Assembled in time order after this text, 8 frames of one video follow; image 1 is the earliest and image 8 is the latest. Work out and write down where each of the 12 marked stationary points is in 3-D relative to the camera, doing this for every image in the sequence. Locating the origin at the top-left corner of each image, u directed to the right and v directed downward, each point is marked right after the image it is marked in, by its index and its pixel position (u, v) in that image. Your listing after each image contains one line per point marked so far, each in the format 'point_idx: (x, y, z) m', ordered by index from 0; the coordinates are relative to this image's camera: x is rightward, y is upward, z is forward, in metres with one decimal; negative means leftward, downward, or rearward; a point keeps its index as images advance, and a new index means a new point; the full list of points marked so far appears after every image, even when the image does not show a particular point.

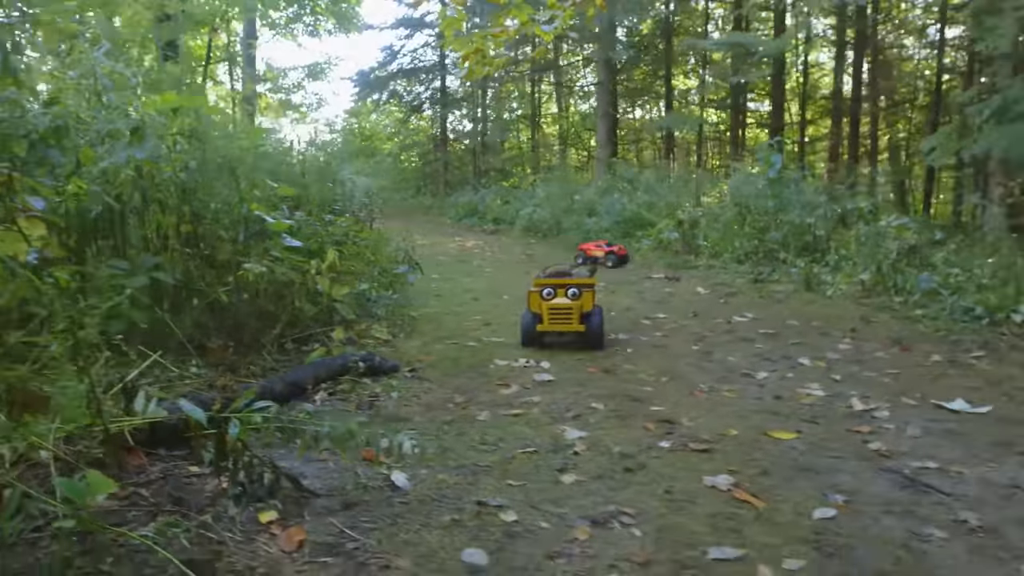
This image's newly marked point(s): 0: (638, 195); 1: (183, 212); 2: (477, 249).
0: (+2.2, +1.6, +13.1) m
1: (-2.0, +0.4, +4.5) m
2: (-0.6, +0.6, +12.5) m
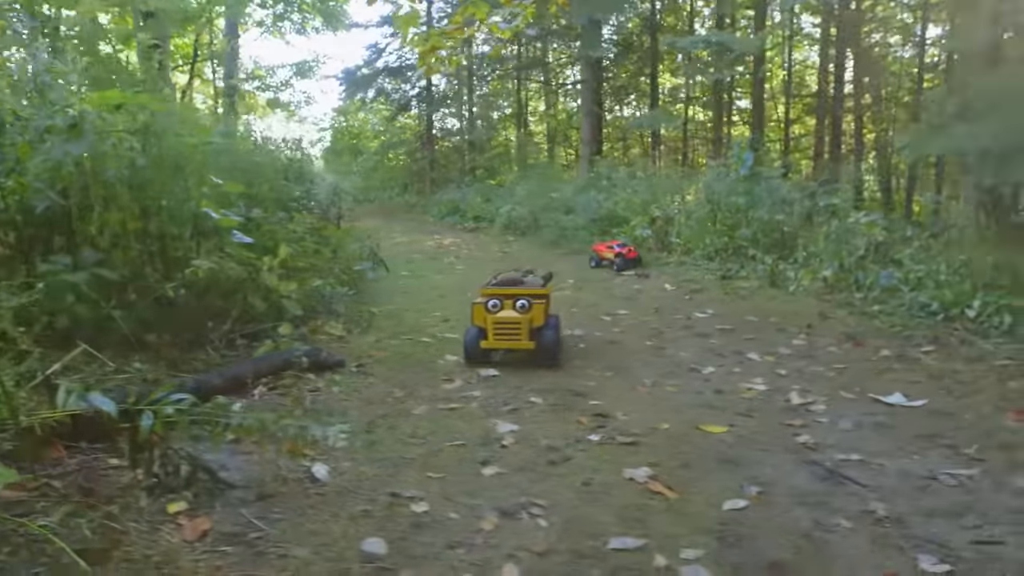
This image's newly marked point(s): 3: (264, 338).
0: (+1.8, +1.7, +13.1) m
1: (-2.3, +0.5, +4.5) m
2: (-1.0, +0.7, +12.6) m
3: (-1.8, -0.4, +5.3) m
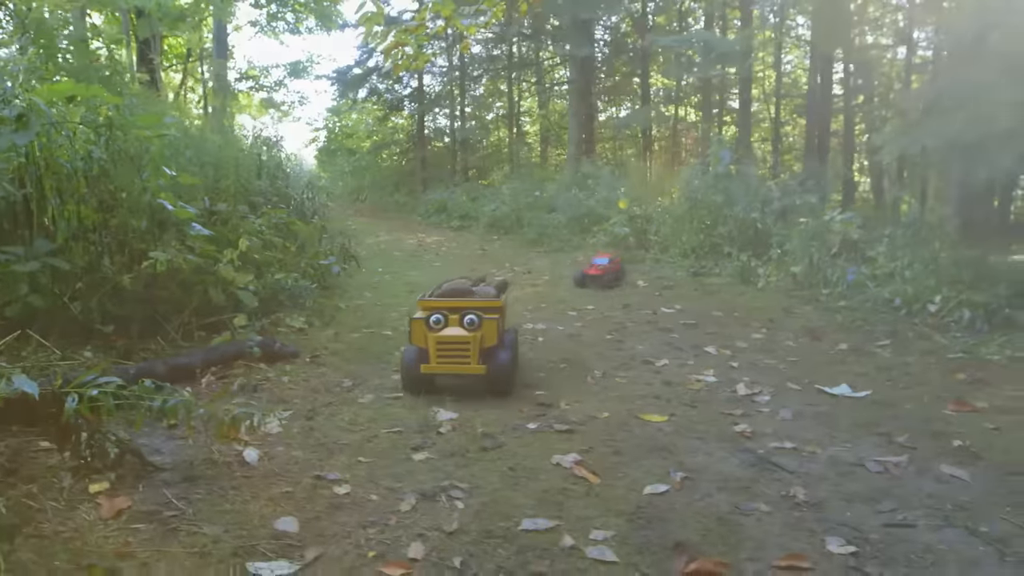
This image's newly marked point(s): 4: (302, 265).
0: (+1.5, +1.7, +13.1) m
1: (-2.6, +0.5, +4.5) m
2: (-1.3, +0.7, +12.6) m
3: (-2.1, -0.3, +5.4) m
4: (-1.9, +0.2, +6.7) m
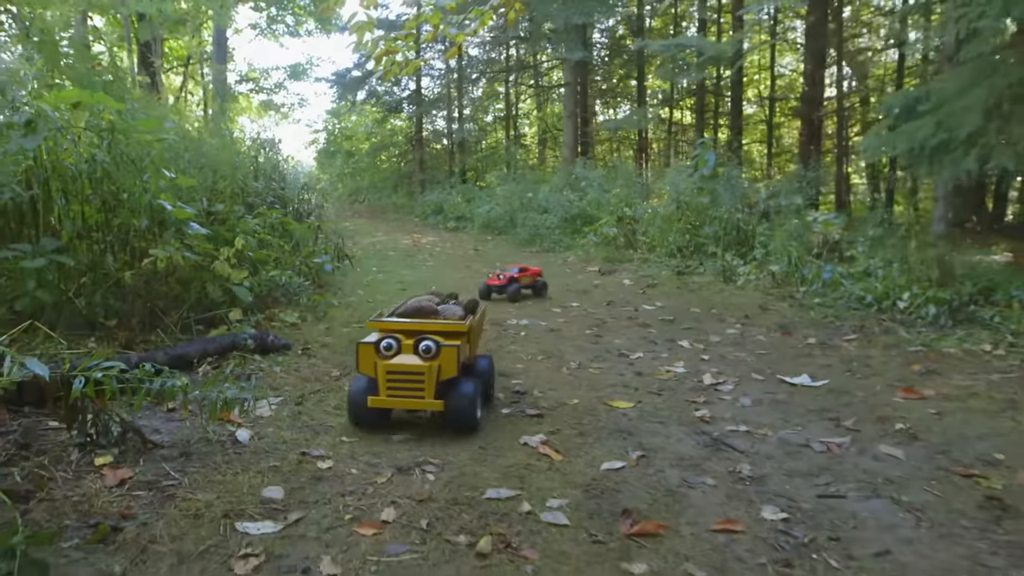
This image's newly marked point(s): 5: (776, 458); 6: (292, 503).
0: (+1.4, +1.7, +13.4) m
1: (-2.7, +0.6, +4.8) m
2: (-1.4, +0.7, +12.9) m
3: (-2.2, -0.3, +5.6) m
4: (-2.0, +0.2, +7.0) m
5: (+1.2, -0.8, +3.4) m
6: (-0.8, -0.8, +2.7) m
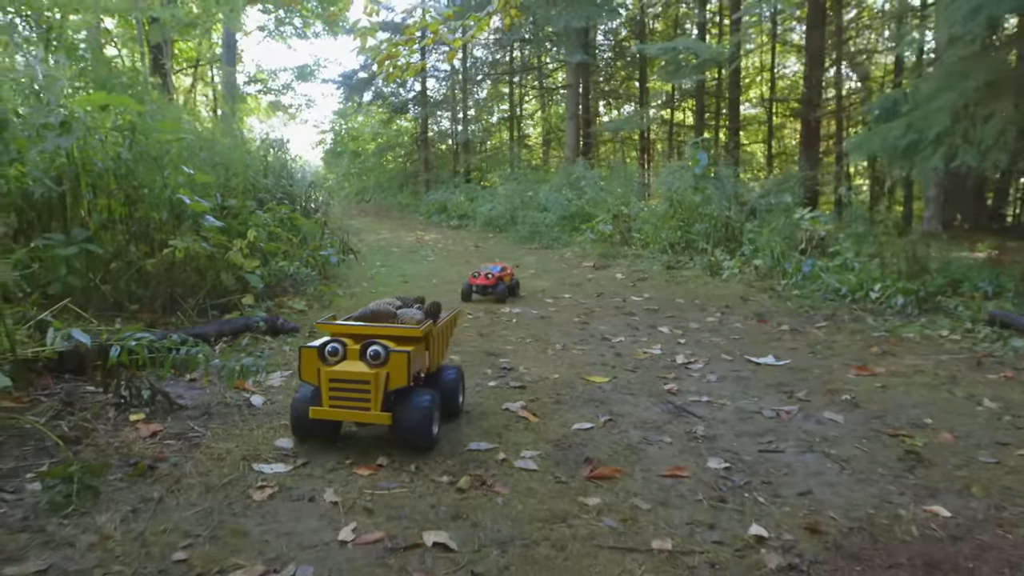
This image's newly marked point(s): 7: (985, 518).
0: (+1.4, +1.8, +13.8) m
1: (-2.8, +0.7, +5.3) m
2: (-1.4, +0.8, +13.3) m
3: (-2.3, -0.2, +6.1) m
4: (-2.0, +0.3, +7.4) m
5: (+1.1, -0.7, +3.8) m
6: (-0.9, -0.7, +3.1) m
7: (+1.7, -0.8, +2.6) m
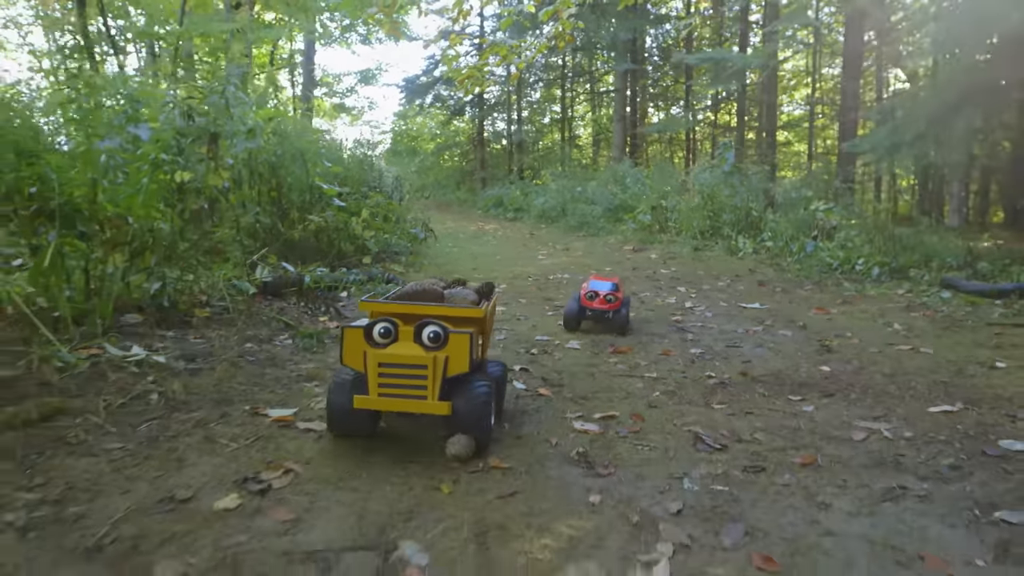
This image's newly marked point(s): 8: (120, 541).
0: (+2.4, +2.1, +15.5) m
1: (-2.3, +1.0, +7.2) m
2: (-0.4, +1.2, +15.2) m
3: (-1.7, +0.2, +8.0) m
4: (-1.4, +0.7, +9.3) m
5: (+1.5, -0.3, +5.5) m
6: (-0.5, -0.3, +5.0) m
7: (+2.0, -0.5, +4.3) m
8: (-1.1, -0.7, +2.1) m
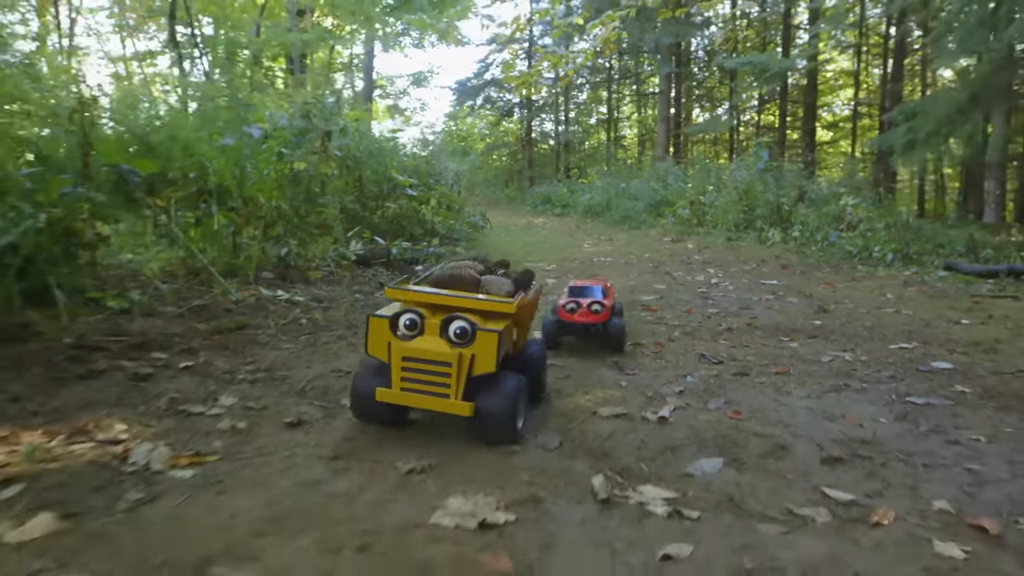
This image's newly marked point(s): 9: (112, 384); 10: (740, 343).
0: (+3.5, +2.3, +16.5) m
1: (-1.7, +1.3, +8.5) m
2: (+0.6, +1.4, +16.3) m
3: (-1.1, +0.5, +9.3) m
4: (-0.7, +1.0, +10.5) m
5: (+1.9, -0.1, +6.5) m
6: (-0.1, -0.1, +6.1) m
7: (+2.3, -0.2, +5.3) m
8: (-0.9, -0.4, +3.3) m
9: (-1.6, -0.4, +3.1) m
10: (+1.4, -0.3, +4.7) m
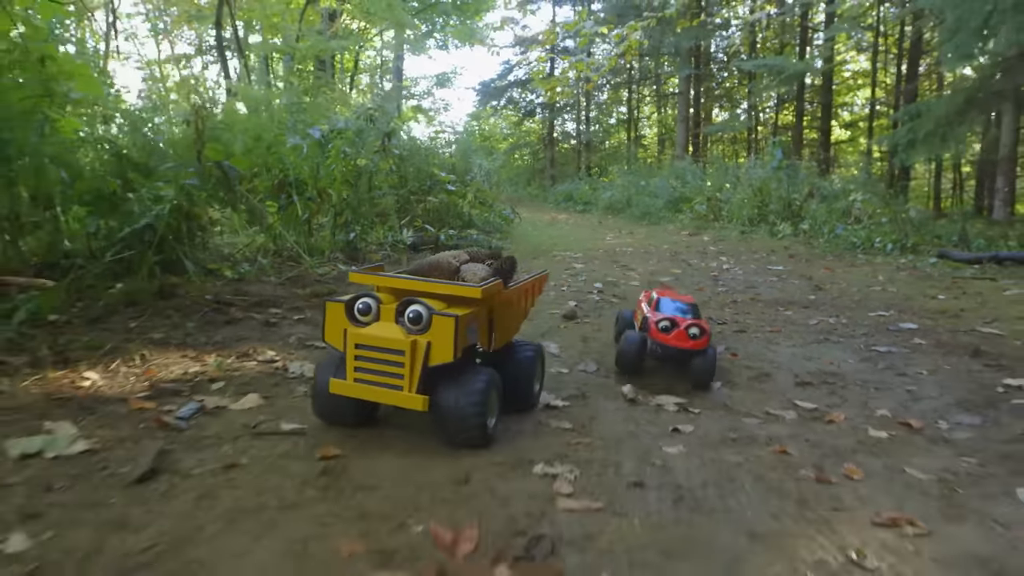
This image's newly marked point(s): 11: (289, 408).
0: (+4.1, +2.5, +17.3) m
1: (-1.3, +1.5, +9.4) m
2: (+1.2, +1.6, +17.2) m
3: (-0.7, +0.6, +10.2) m
4: (-0.3, +1.1, +11.4) m
5: (+2.2, +0.1, +7.4) m
6: (+0.2, +0.1, +7.0) m
7: (+2.6, -0.1, +6.2) m
8: (-0.6, -0.3, +4.2) m
9: (-1.4, -0.2, +4.0) m
10: (+1.7, -0.2, +5.5) m
11: (-0.8, -0.5, +2.8) m
